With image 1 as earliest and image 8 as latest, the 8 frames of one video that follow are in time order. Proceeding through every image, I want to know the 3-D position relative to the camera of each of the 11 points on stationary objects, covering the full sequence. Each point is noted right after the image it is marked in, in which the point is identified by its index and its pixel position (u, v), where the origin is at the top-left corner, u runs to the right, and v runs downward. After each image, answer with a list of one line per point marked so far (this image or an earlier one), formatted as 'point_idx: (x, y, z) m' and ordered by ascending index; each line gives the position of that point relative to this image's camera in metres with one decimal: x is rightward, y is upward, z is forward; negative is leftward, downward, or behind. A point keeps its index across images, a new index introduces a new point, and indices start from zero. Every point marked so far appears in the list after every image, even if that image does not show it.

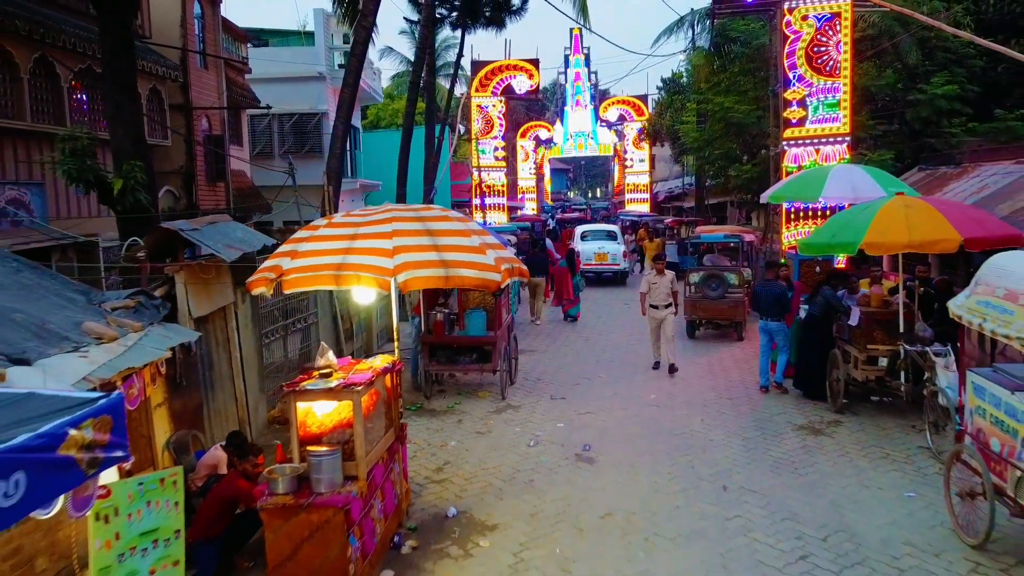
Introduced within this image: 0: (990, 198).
0: (+5.1, +0.9, +10.1) m
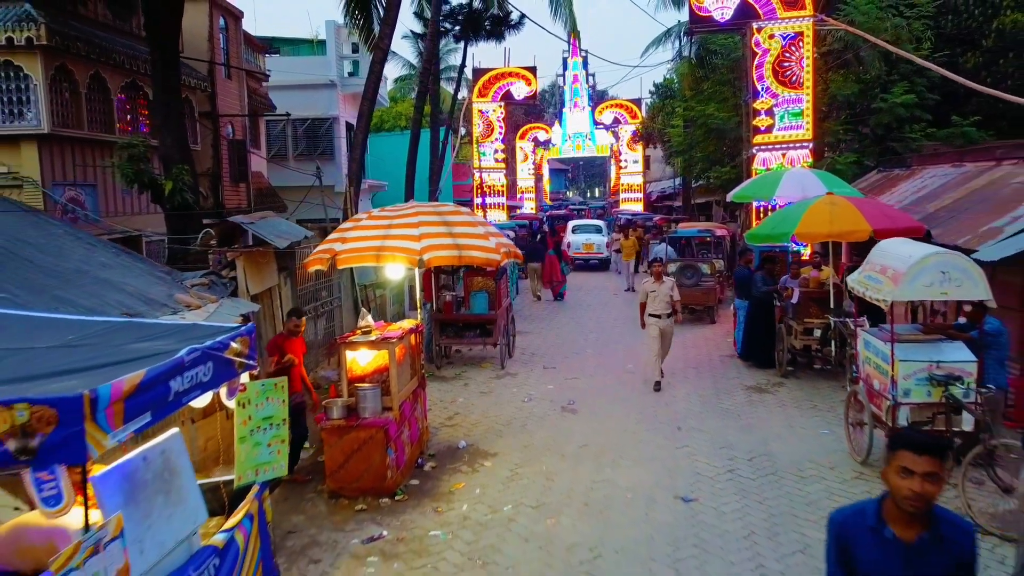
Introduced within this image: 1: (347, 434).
0: (+5.1, +1.1, +11.7) m
1: (-1.1, -1.0, +6.2) m
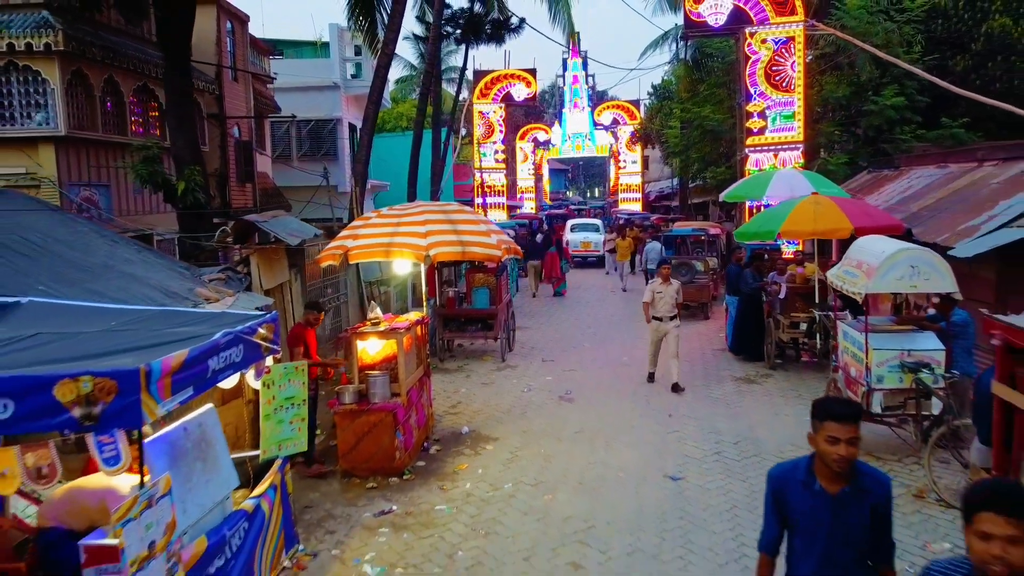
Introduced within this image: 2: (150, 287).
0: (+5.1, +1.2, +12.1) m
1: (-1.1, -0.9, +6.7) m
2: (-2.8, 0.0, +7.2) m
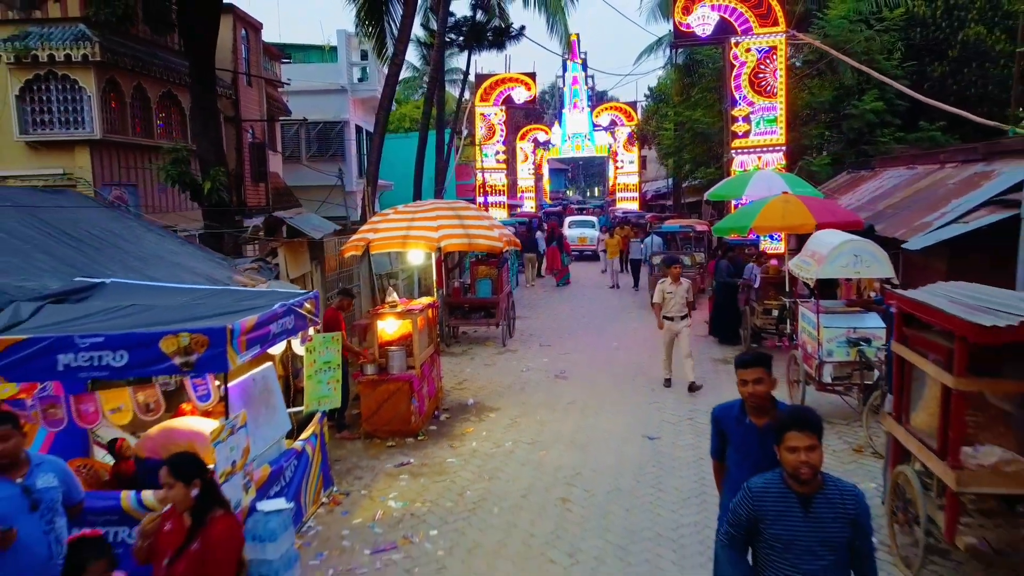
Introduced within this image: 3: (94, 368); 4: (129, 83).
0: (+5.1, +1.3, +13.2) m
1: (-1.1, -0.8, +7.7) m
2: (-2.8, +0.1, +8.2) m
3: (-2.0, -0.4, +4.6) m
4: (-5.8, +3.1, +14.3) m
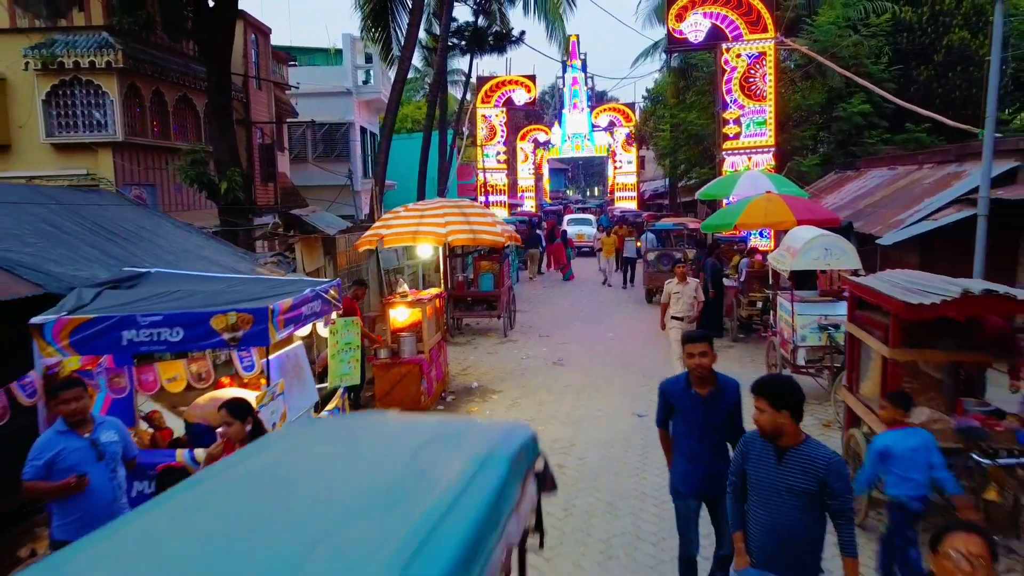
0: (+5.1, +1.3, +13.9) m
1: (-1.1, -0.7, +8.4) m
2: (-2.7, +0.2, +9.0) m
3: (-2.0, -0.3, +5.3) m
4: (-5.8, +3.2, +15.0) m
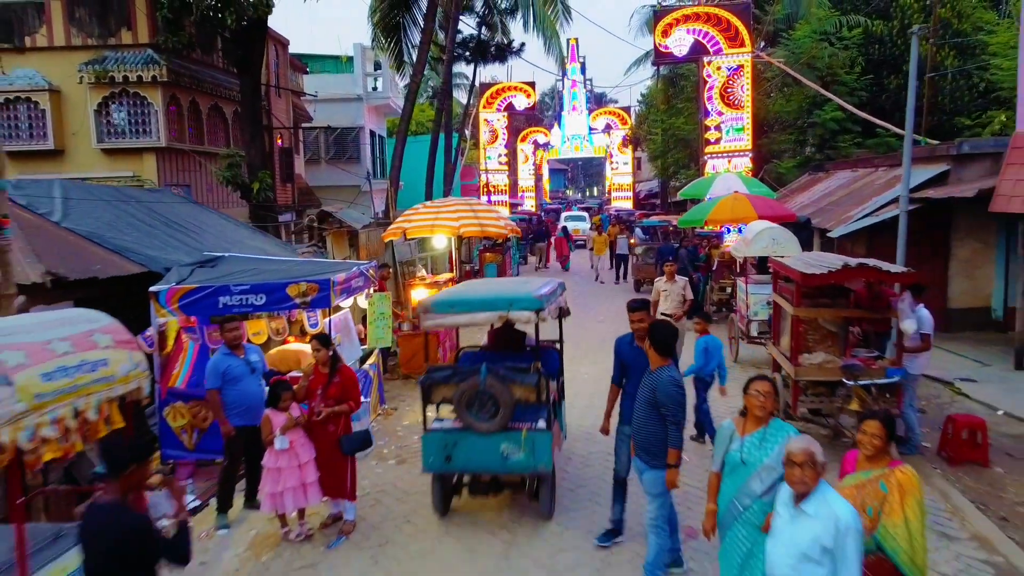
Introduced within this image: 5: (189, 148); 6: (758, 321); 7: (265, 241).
0: (+5.1, +1.5, +15.6) m
1: (-1.0, -0.5, +10.1) m
2: (-2.7, +0.4, +10.7) m
3: (-2.0, -0.1, +7.0) m
4: (-5.7, +3.4, +16.7) m
5: (-5.7, +2.5, +16.7) m
6: (+2.6, -0.4, +10.0) m
7: (-3.0, +0.6, +11.4) m
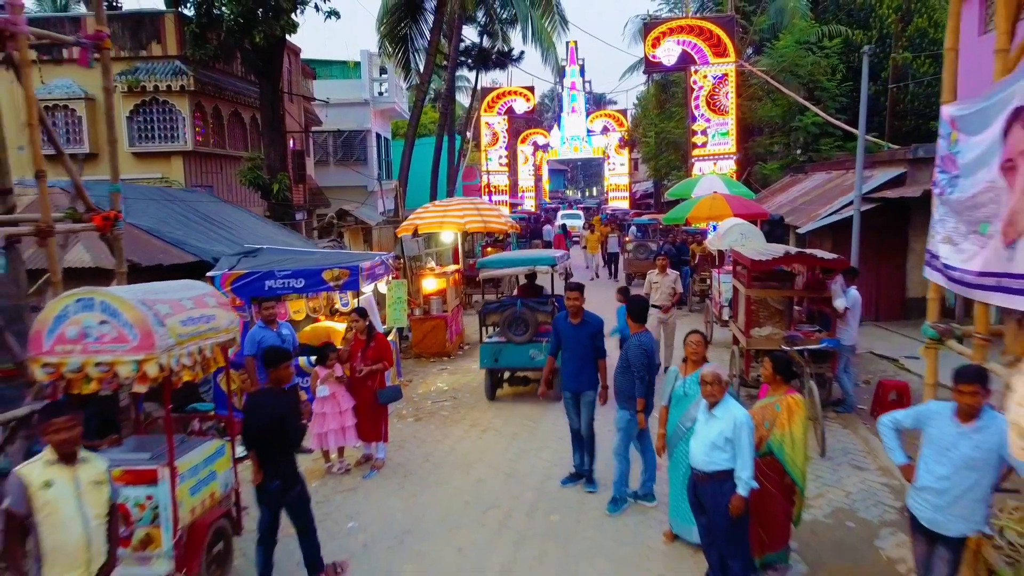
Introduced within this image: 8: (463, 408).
0: (+5.1, +1.6, +16.9) m
1: (-1.1, -0.4, +11.5) m
2: (-2.7, +0.5, +12.0) m
3: (-2.0, 0.0, +8.3) m
4: (-5.7, +3.5, +18.0) m
5: (-5.7, +2.6, +18.0) m
6: (+2.6, -0.2, +11.4) m
7: (-3.0, +0.7, +12.7) m
8: (-0.5, -1.1, +8.8) m
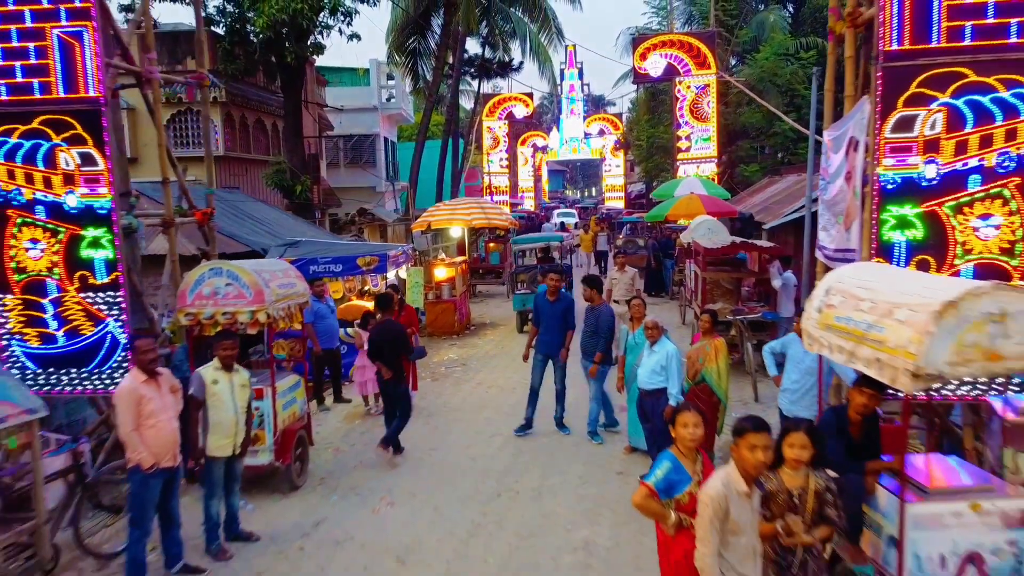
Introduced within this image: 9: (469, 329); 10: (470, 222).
0: (+5.1, +1.8, +18.8) m
1: (-1.1, -0.2, +13.3) m
2: (-2.7, +0.7, +13.8) m
3: (-2.0, +0.2, +10.2) m
4: (-5.7, +3.7, +19.9) m
5: (-5.7, +2.8, +19.9) m
6: (+2.6, -0.1, +13.2) m
7: (-3.0, +0.9, +14.5) m
8: (-0.5, -0.9, +10.7) m
9: (-0.6, -0.6, +14.0) m
10: (-0.7, +1.0, +14.0) m
